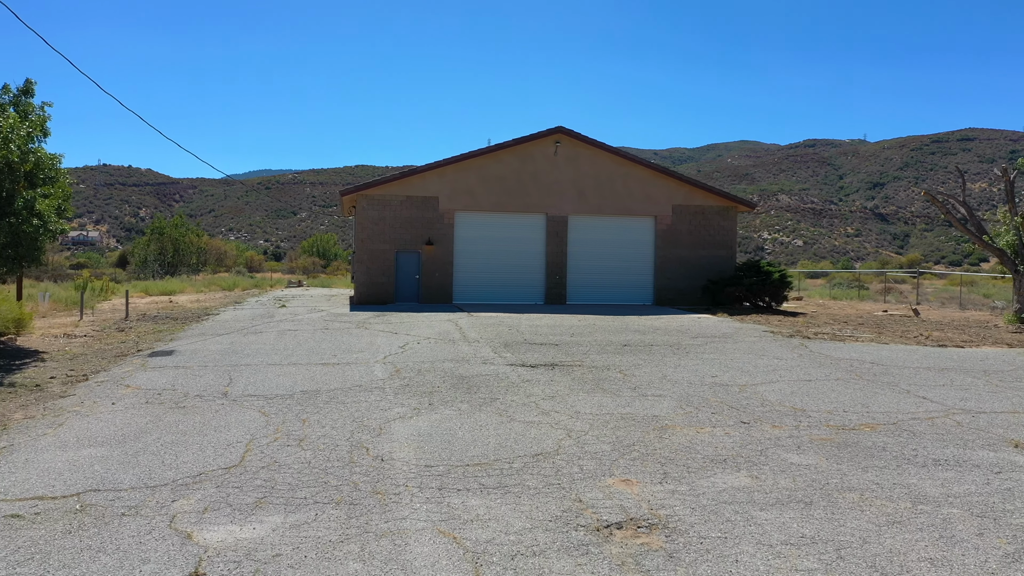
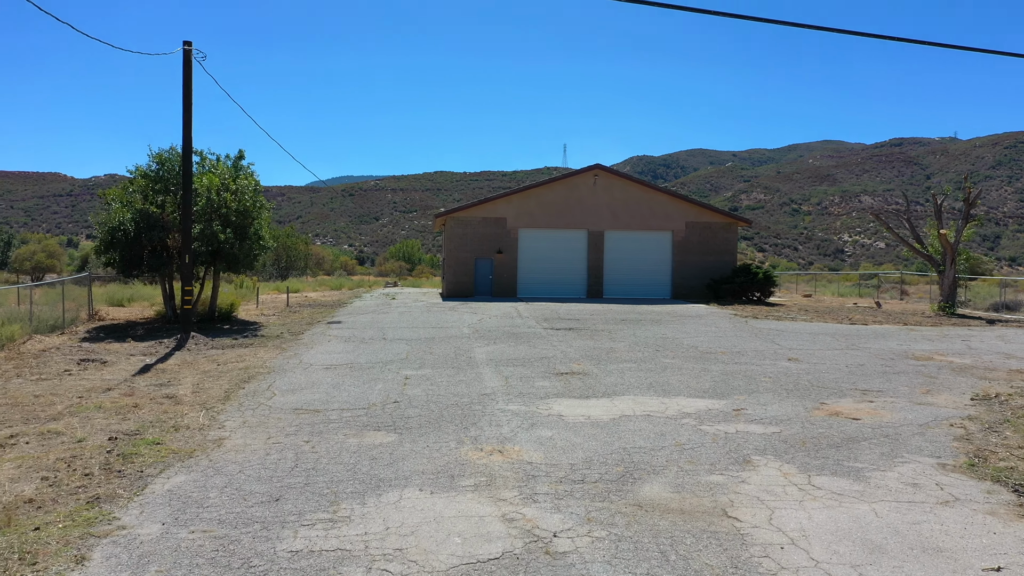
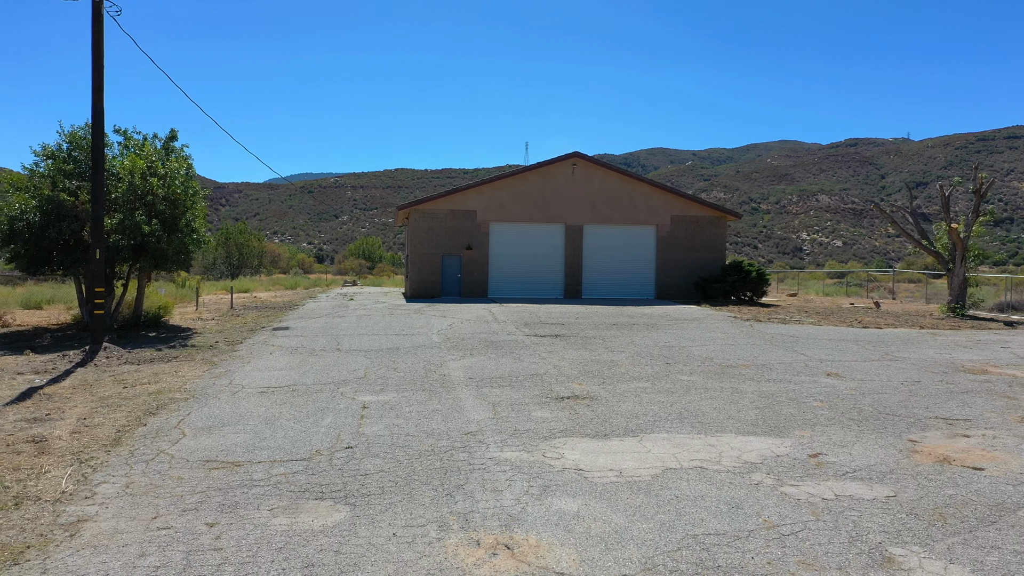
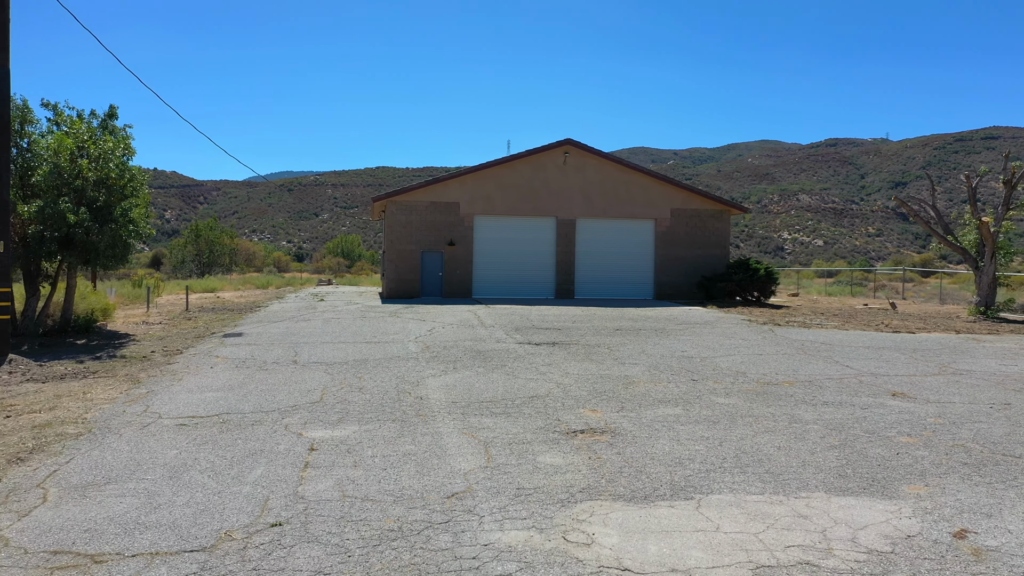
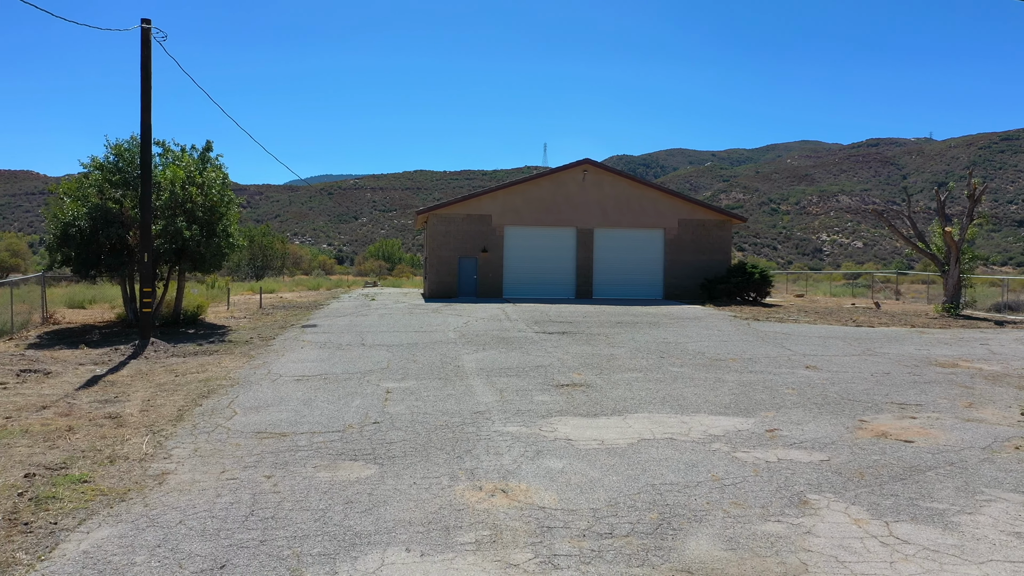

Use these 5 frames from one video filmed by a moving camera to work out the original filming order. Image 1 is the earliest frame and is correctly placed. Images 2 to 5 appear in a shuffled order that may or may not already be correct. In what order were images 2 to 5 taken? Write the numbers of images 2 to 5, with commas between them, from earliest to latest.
4, 3, 5, 2
